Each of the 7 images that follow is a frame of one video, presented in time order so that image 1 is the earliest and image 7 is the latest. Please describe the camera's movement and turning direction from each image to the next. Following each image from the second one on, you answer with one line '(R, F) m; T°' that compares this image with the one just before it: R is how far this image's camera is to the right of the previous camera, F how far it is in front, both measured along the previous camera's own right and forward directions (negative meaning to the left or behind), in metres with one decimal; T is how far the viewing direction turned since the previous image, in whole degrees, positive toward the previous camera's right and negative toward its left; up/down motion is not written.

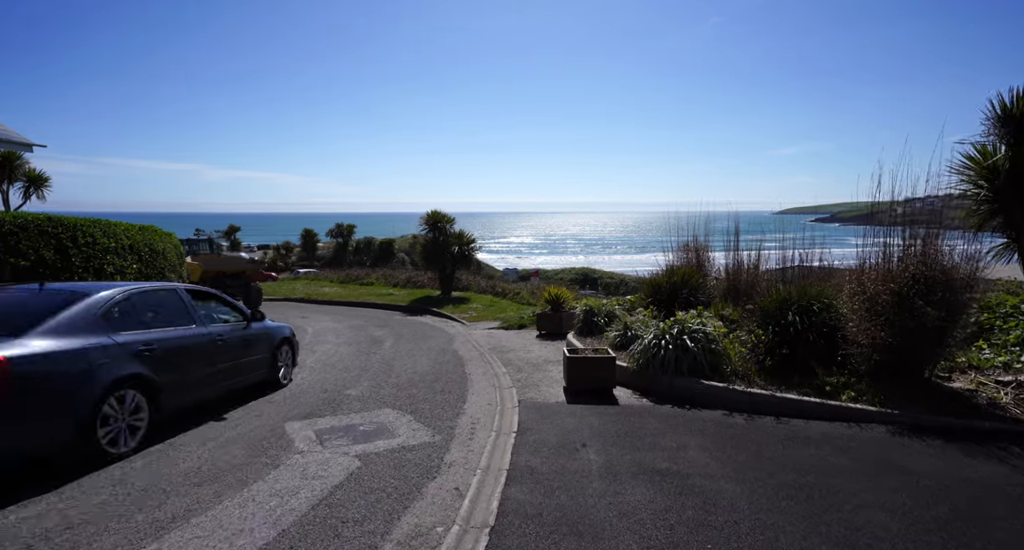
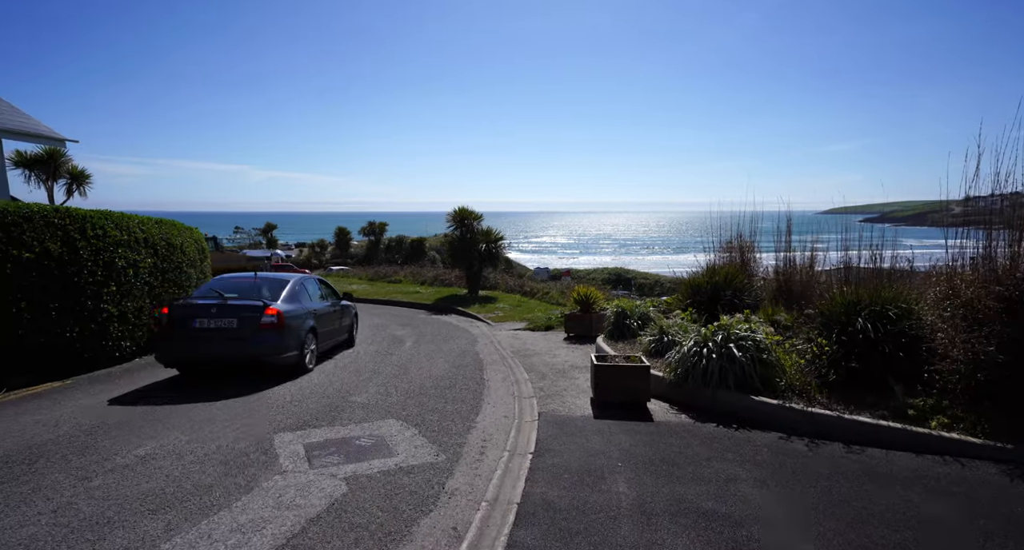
(+0.1, +0.8) m; -3°
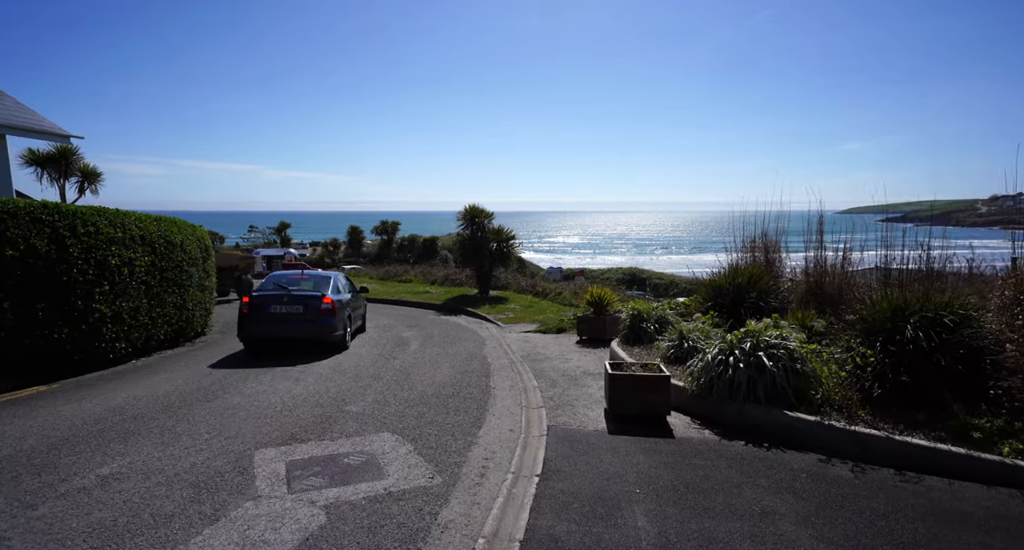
(+0.1, +0.5) m; -1°
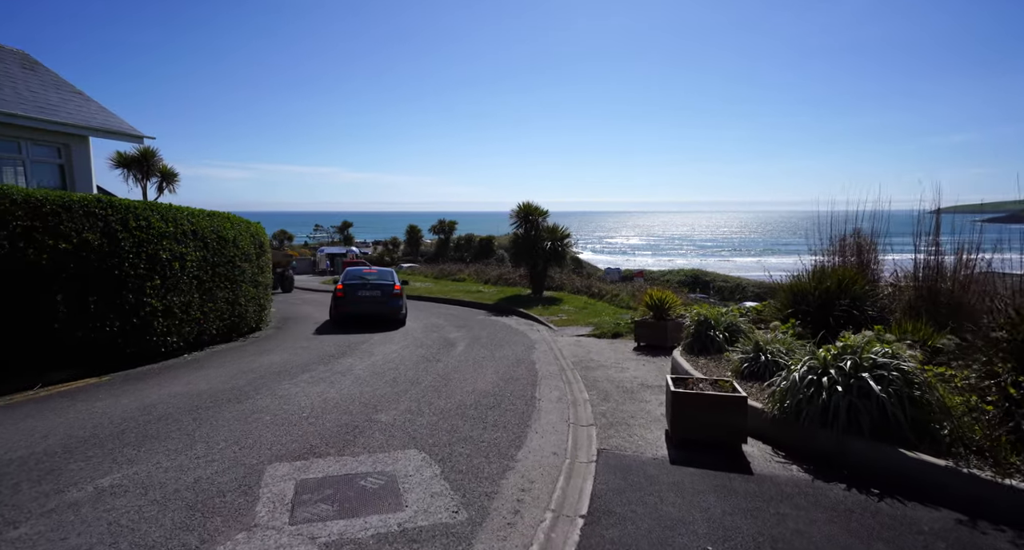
(+0.1, +0.7) m; -6°
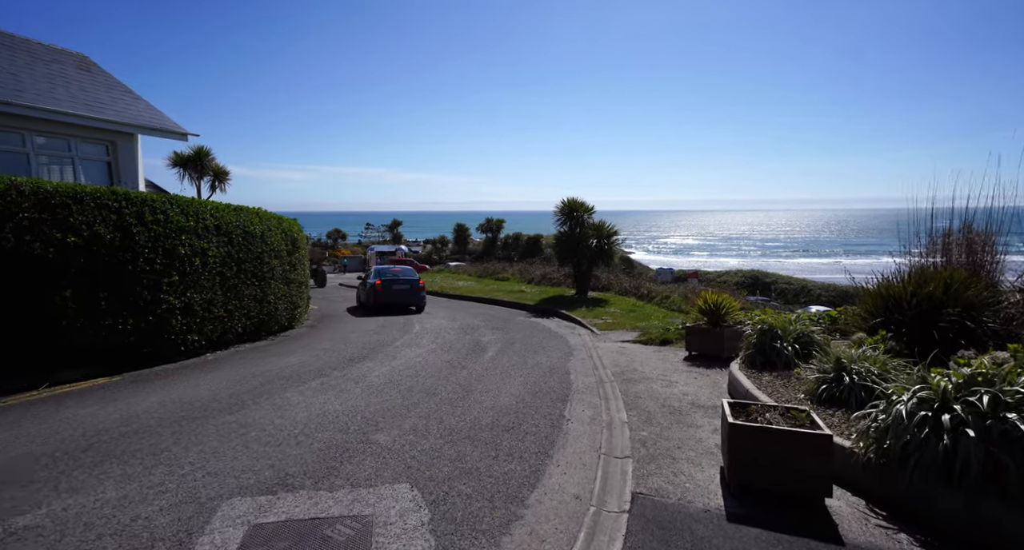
(+0.3, +1.0) m; -5°
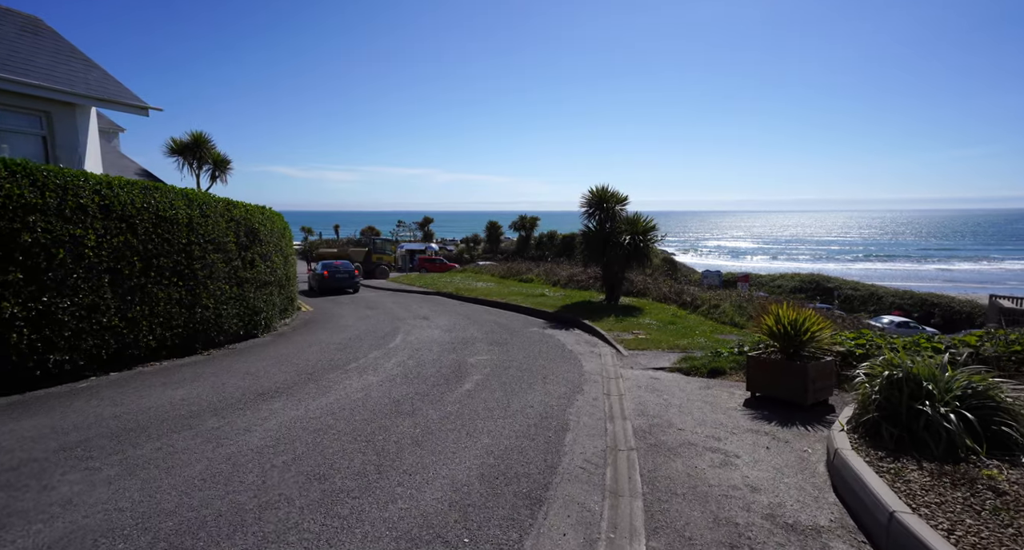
(+0.7, +2.9) m; -4°
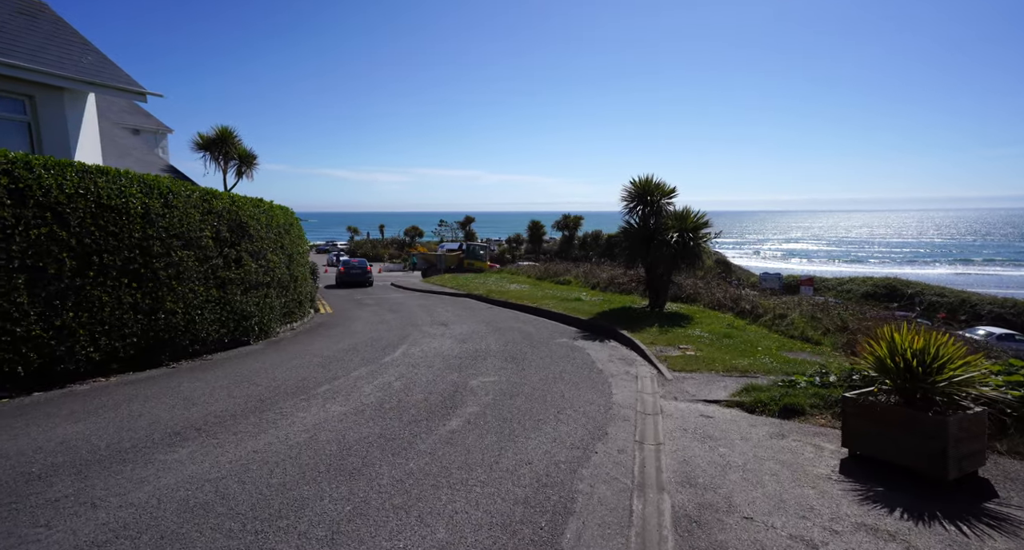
(+0.5, +1.8) m; -5°
